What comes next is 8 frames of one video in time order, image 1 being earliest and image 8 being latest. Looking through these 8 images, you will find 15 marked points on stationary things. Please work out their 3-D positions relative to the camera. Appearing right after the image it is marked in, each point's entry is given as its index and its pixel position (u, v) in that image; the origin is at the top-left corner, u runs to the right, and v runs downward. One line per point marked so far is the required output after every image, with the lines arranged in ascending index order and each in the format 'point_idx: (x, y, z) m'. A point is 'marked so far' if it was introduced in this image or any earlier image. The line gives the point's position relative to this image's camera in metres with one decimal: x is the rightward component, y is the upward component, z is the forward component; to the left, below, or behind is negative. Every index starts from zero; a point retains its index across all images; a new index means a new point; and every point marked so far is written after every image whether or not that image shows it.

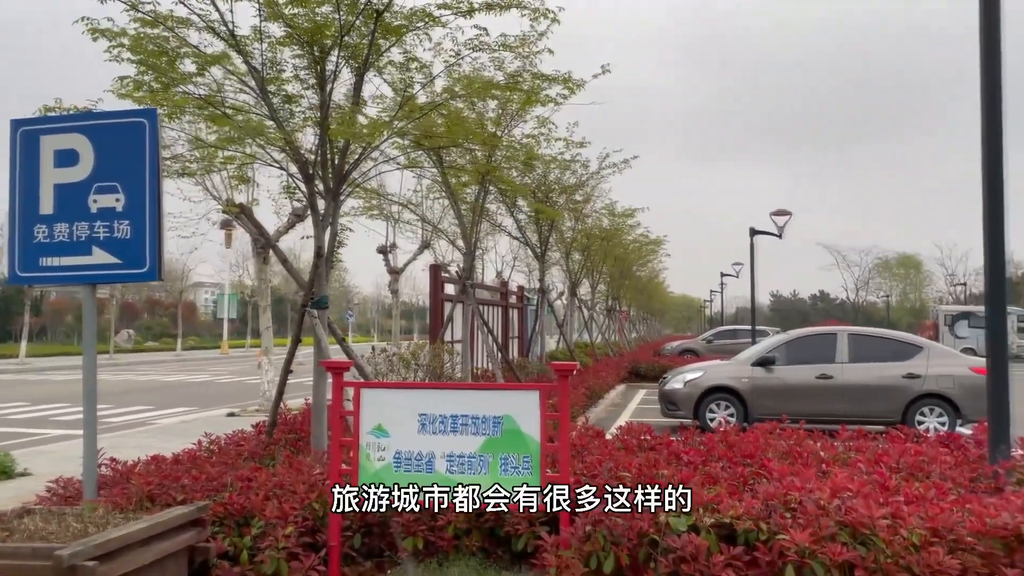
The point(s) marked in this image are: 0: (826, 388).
0: (+4.3, -1.4, +11.3) m
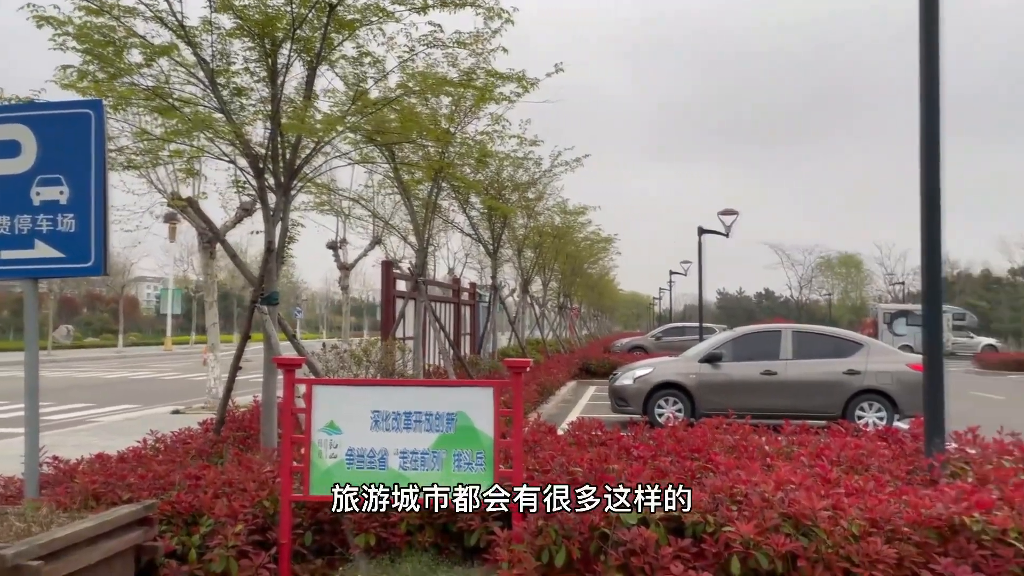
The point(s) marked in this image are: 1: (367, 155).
0: (+3.6, -1.3, +11.5) m
1: (-1.6, +1.5, +9.1) m
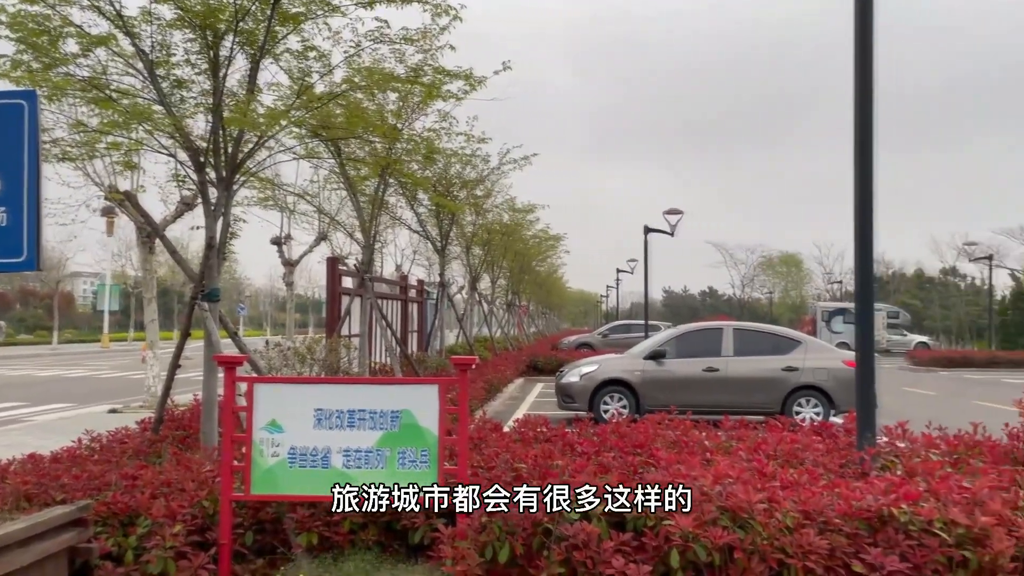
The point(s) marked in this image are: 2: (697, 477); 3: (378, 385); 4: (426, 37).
0: (+2.8, -1.3, +11.8) m
1: (-2.2, +1.5, +9.0) m
2: (+1.0, -1.0, +4.4) m
3: (-0.7, -0.5, +4.4) m
4: (-0.9, +2.6, +8.6) m
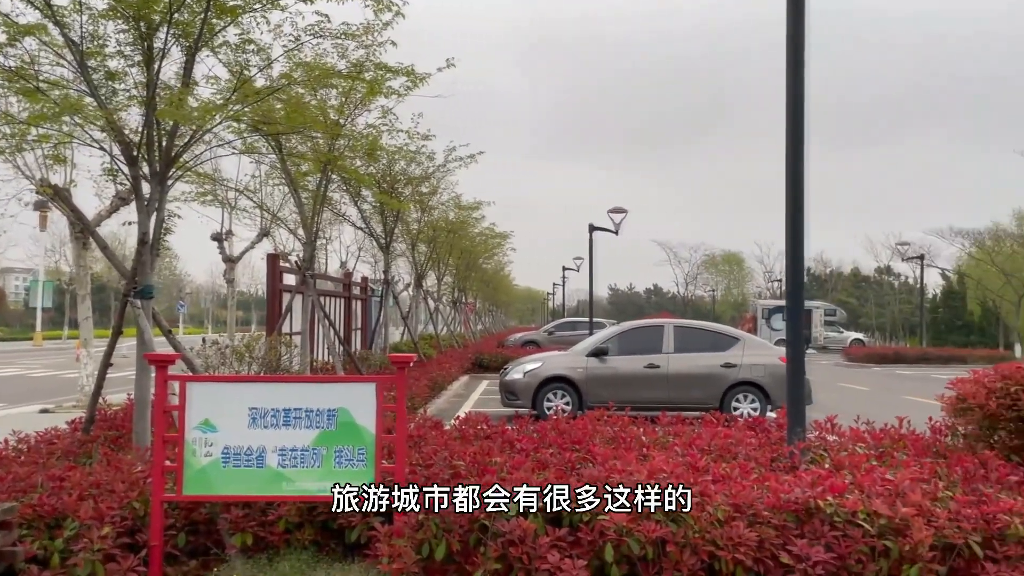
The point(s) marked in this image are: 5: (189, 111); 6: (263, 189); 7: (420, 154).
0: (+2.0, -1.3, +11.9) m
1: (-2.8, +1.5, +8.9) m
2: (+0.6, -1.0, +4.5) m
3: (-1.0, -0.5, +4.3) m
4: (-1.5, +2.6, +8.5) m
5: (-2.5, +1.4, +6.4) m
6: (-4.6, +1.8, +15.2) m
7: (-1.7, +2.5, +15.5) m
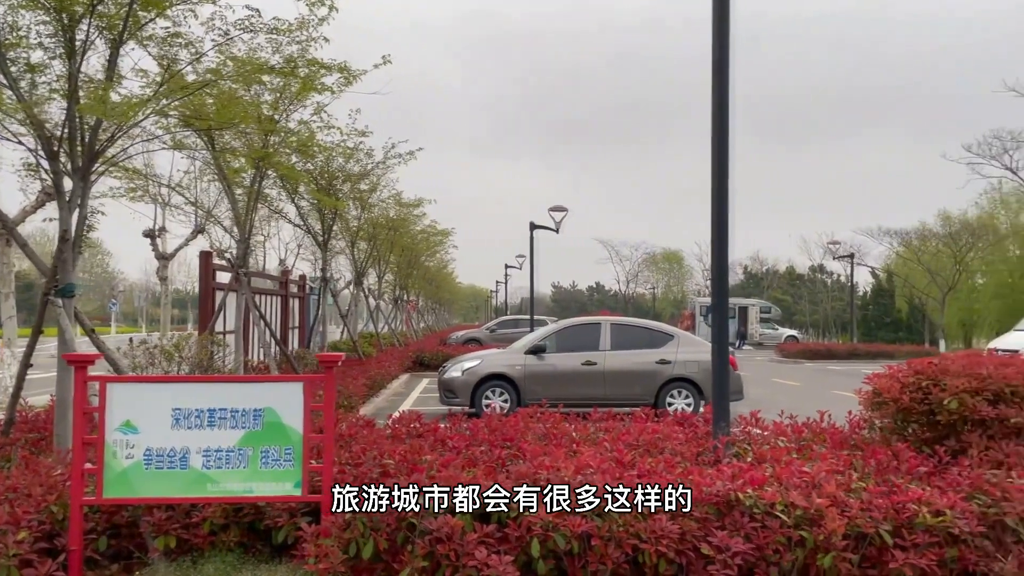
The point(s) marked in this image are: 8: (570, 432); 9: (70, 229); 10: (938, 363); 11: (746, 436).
0: (+1.2, -1.3, +12.1) m
1: (-3.5, +1.6, +8.7) m
2: (+0.3, -1.0, +4.5) m
3: (-1.4, -0.5, +4.3) m
4: (-2.1, +2.6, +8.4) m
5: (-3.0, +1.4, +6.3) m
6: (-5.7, +1.8, +14.8) m
7: (-2.8, +2.5, +15.4) m
8: (+0.4, -1.0, +5.7) m
9: (-3.4, +0.5, +6.4) m
10: (+2.8, -0.5, +5.4) m
11: (+1.6, -1.0, +5.7) m
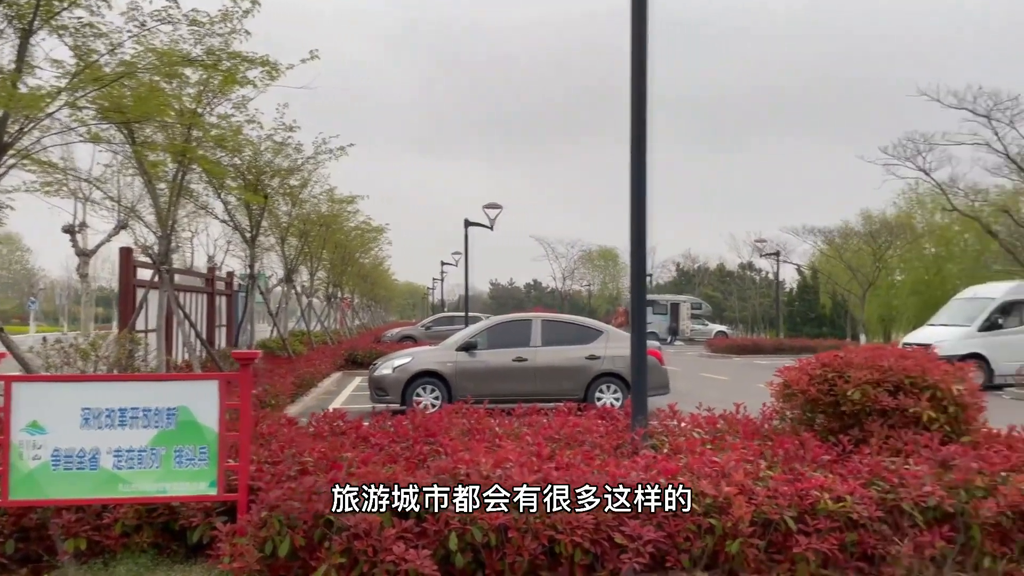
0: (+0.1, -1.2, +12.2) m
1: (-4.2, +1.6, +8.5) m
2: (-0.2, -1.0, +4.6) m
3: (-1.8, -0.5, +4.2) m
4: (-2.9, +2.7, +8.3) m
5: (-3.6, +1.4, +6.1) m
6: (-6.9, +1.9, +14.4) m
7: (-4.1, +2.6, +15.1) m
8: (-0.1, -1.0, +5.8) m
9: (-4.0, +0.5, +6.2) m
10: (+2.3, -0.5, +5.7) m
11: (+1.1, -1.0, +5.8) m
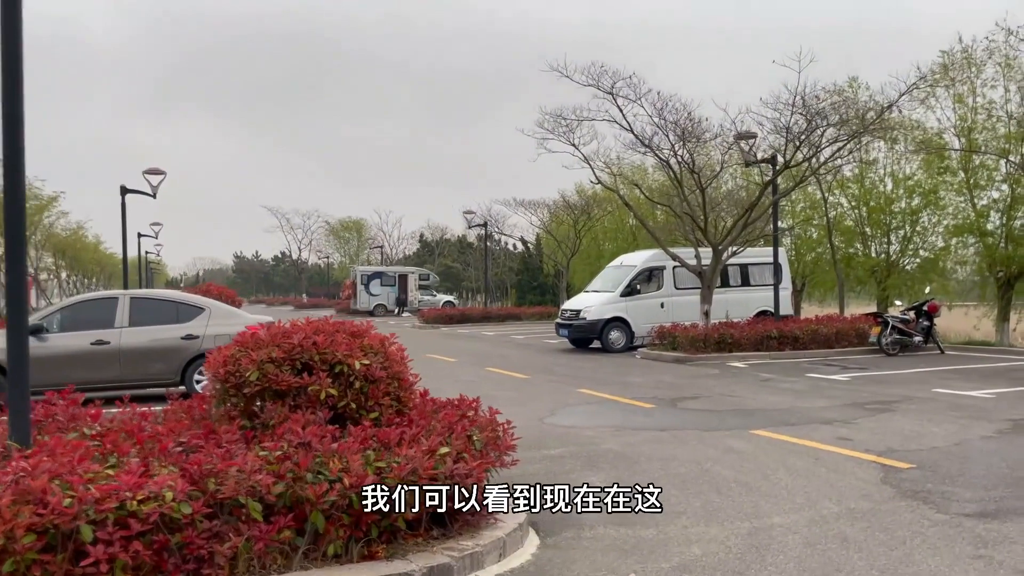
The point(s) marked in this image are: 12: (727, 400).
0: (-5.5, -0.9, +11.0) m
1: (-8.6, +1.7, +6.1) m
2: (-3.6, -0.9, +3.6) m
3: (-5.1, -0.4, +2.8) m
4: (-7.3, +2.8, +6.2) m
5: (-7.3, +1.5, +4.0) m
6: (-12.8, +2.1, +11.0) m
7: (-10.4, +2.9, +12.5) m
8: (-3.9, -0.8, +4.8) m
9: (-7.7, +0.5, +4.0) m
10: (-1.6, -0.3, +5.3) m
11: (-2.8, -0.8, +5.2) m
12: (+3.1, -1.6, +11.7) m
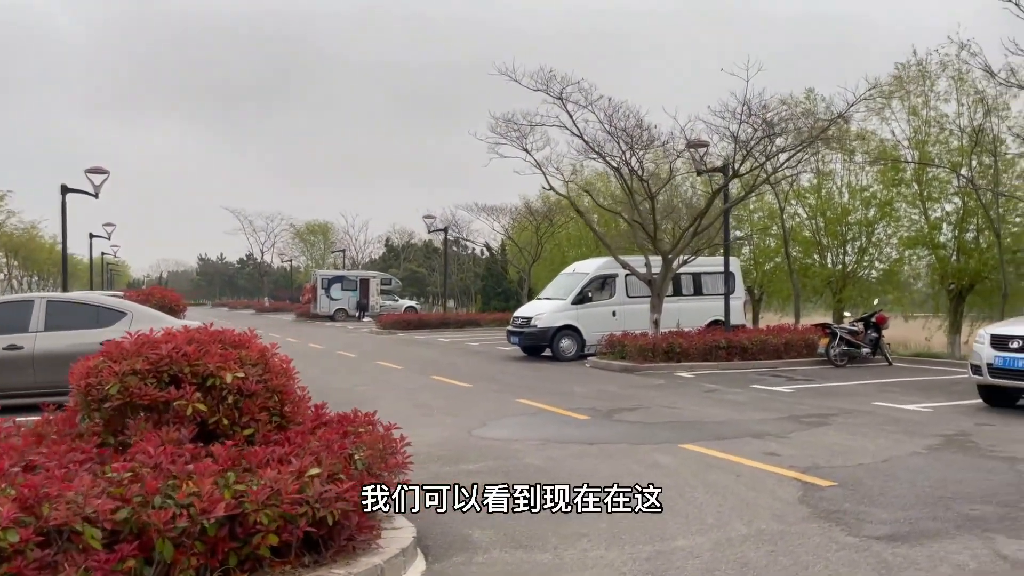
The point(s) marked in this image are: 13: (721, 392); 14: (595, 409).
0: (-6.3, -0.9, +10.5) m
1: (-9.3, +1.7, +5.5) m
2: (-4.2, -0.9, +3.2) m
3: (-5.7, -0.4, +2.3) m
4: (-7.9, +2.8, +5.7) m
5: (-7.9, +1.5, +3.4) m
6: (-13.7, +2.2, +10.3) m
7: (-11.3, +2.9, +11.8) m
8: (-4.5, -0.9, +4.3) m
9: (-8.3, +0.6, +3.4) m
10: (-2.2, -0.3, +5.0) m
11: (-3.4, -0.9, +4.8) m
12: (+2.1, -1.7, +11.5) m
13: (+3.5, -1.7, +13.8) m
14: (+1.2, -1.7, +11.7) m
